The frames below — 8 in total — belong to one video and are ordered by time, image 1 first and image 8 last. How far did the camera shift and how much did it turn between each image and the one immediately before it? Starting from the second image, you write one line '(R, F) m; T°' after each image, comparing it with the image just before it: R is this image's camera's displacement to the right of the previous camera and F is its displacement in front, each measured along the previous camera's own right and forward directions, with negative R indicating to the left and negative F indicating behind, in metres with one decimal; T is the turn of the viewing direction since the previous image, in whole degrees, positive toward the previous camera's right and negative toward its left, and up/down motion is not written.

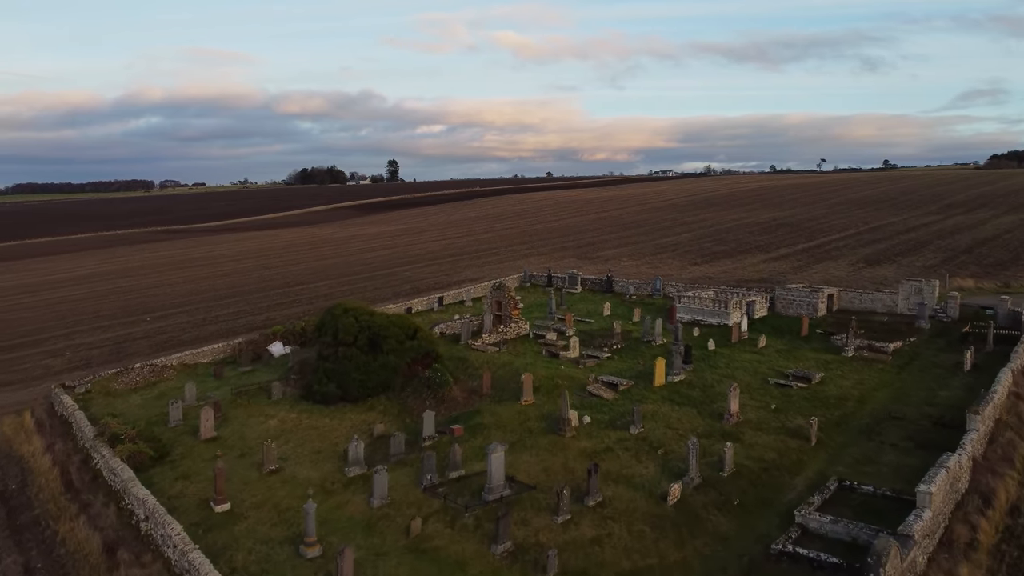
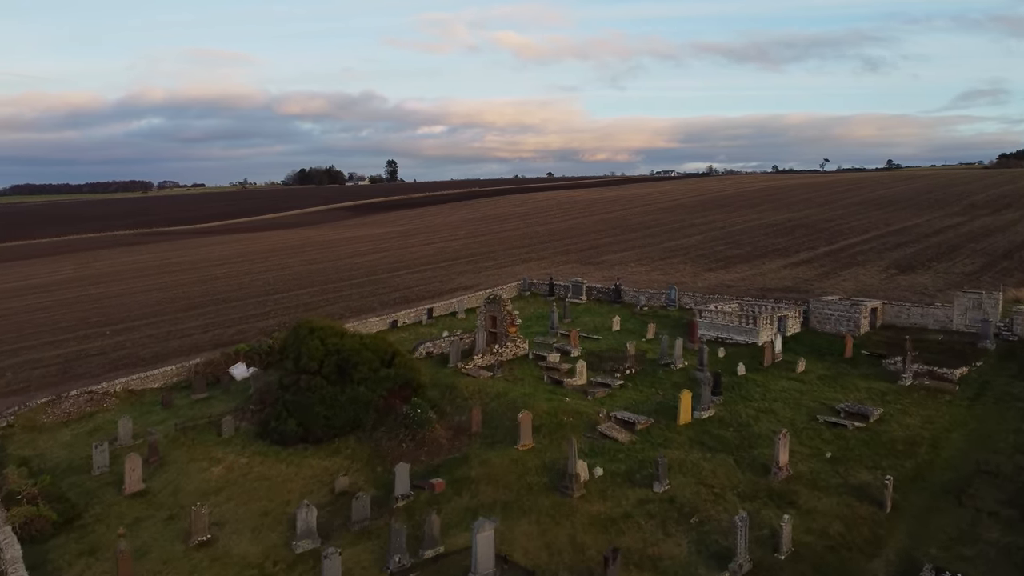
(+0.1, +3.3) m; 0°
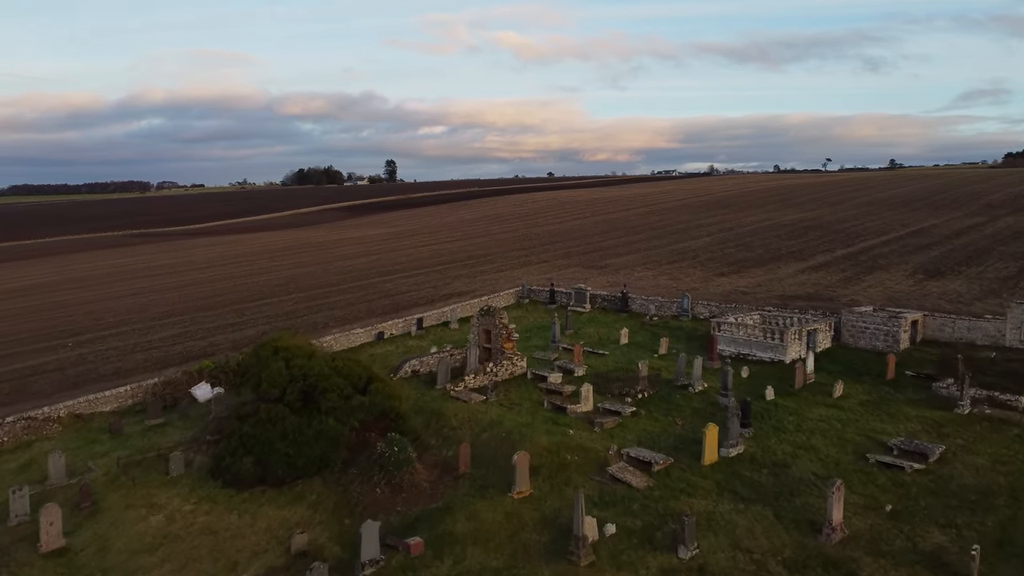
(+0.1, +2.4) m; 0°
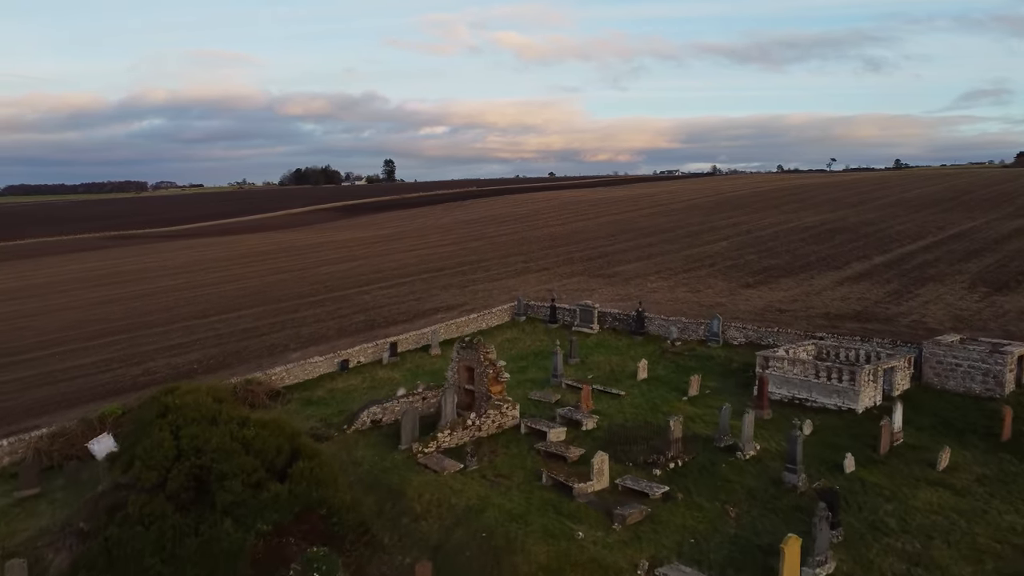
(+0.2, +4.4) m; 0°
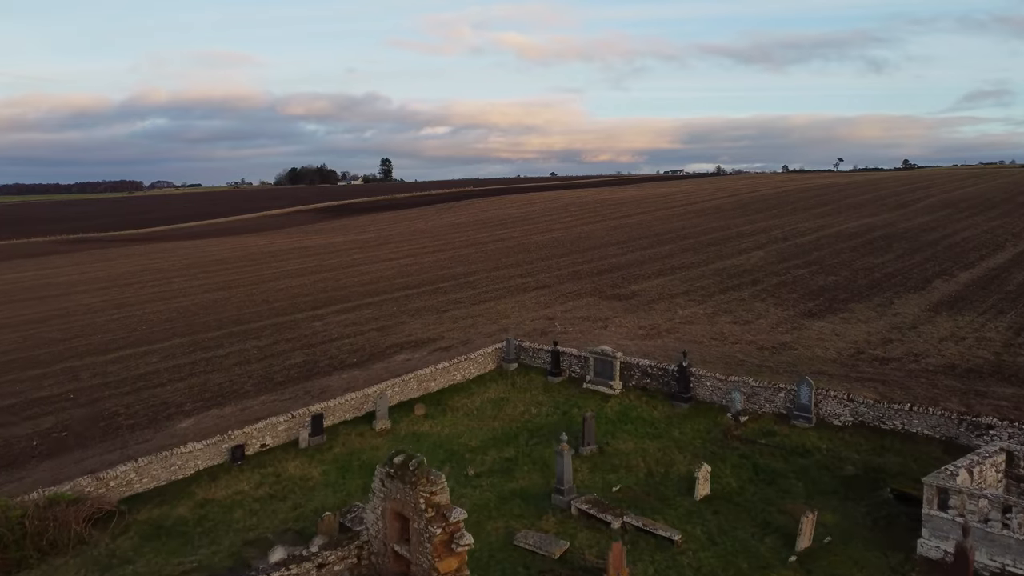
(+0.4, +7.1) m; 0°
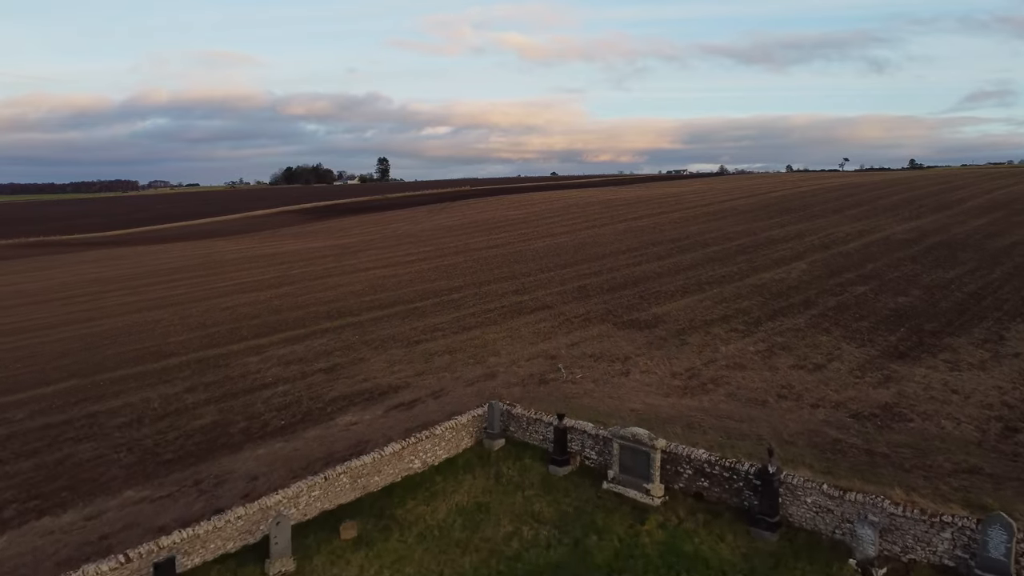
(+0.3, +5.7) m; 0°
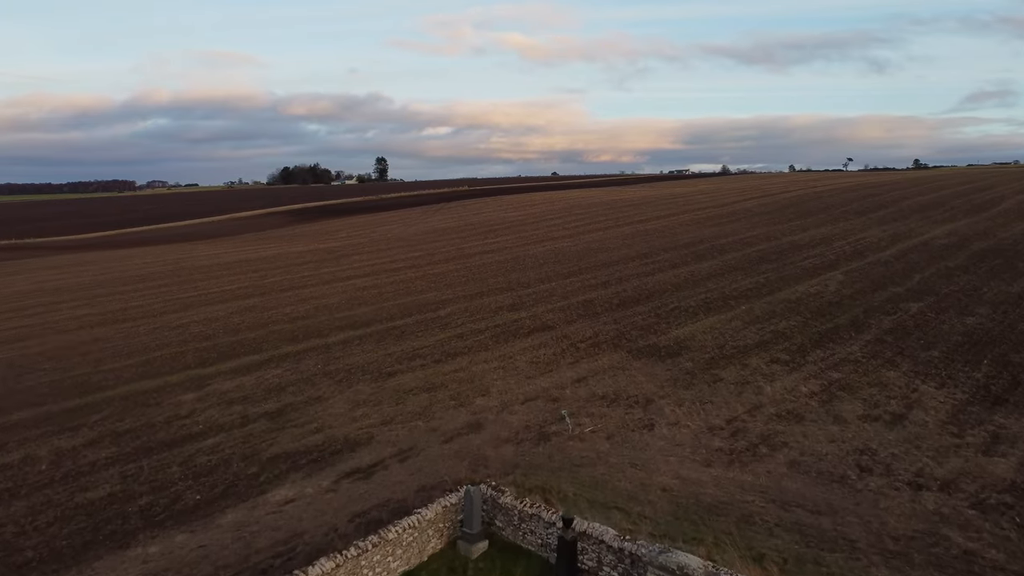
(+0.2, +3.7) m; 0°
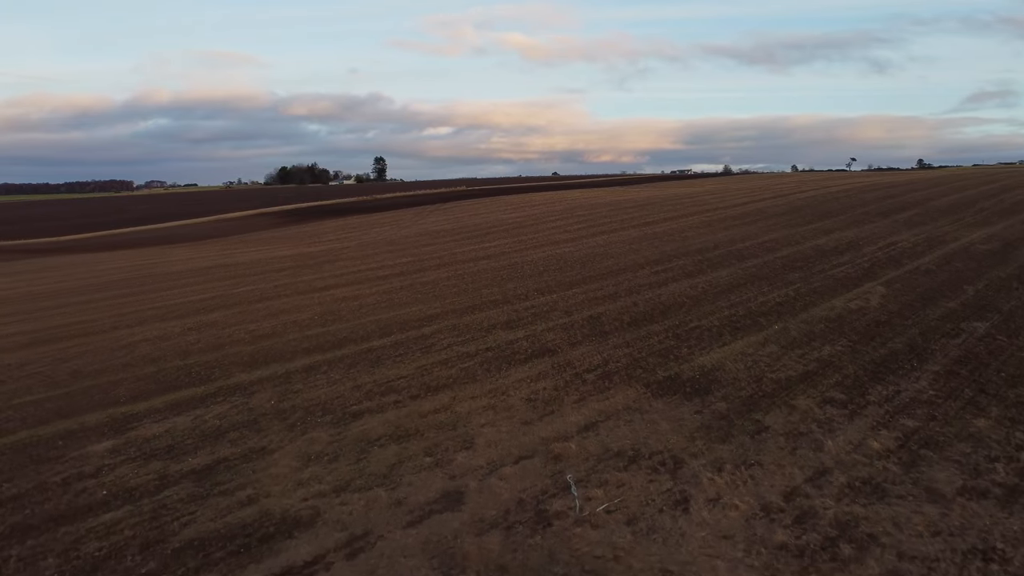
(+0.2, +3.2) m; 0°
